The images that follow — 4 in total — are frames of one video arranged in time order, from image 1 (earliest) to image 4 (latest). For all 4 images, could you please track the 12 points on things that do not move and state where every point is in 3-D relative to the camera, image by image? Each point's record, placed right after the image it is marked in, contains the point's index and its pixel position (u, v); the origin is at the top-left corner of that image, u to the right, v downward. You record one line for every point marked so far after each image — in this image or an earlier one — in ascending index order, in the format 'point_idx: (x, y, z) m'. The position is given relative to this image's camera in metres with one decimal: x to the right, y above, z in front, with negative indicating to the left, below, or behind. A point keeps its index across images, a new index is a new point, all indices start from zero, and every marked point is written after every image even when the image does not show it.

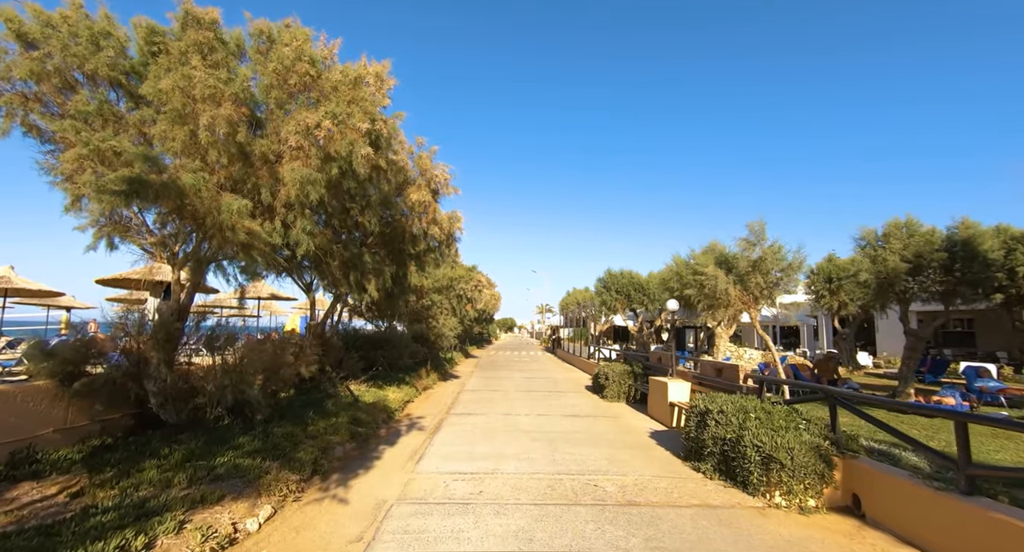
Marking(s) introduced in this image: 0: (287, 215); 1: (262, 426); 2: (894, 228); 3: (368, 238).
0: (-3.0, +0.8, +5.9) m
1: (-3.6, -2.1, +6.2) m
2: (+9.0, +1.1, +10.3) m
3: (-2.9, +0.8, +8.7) m
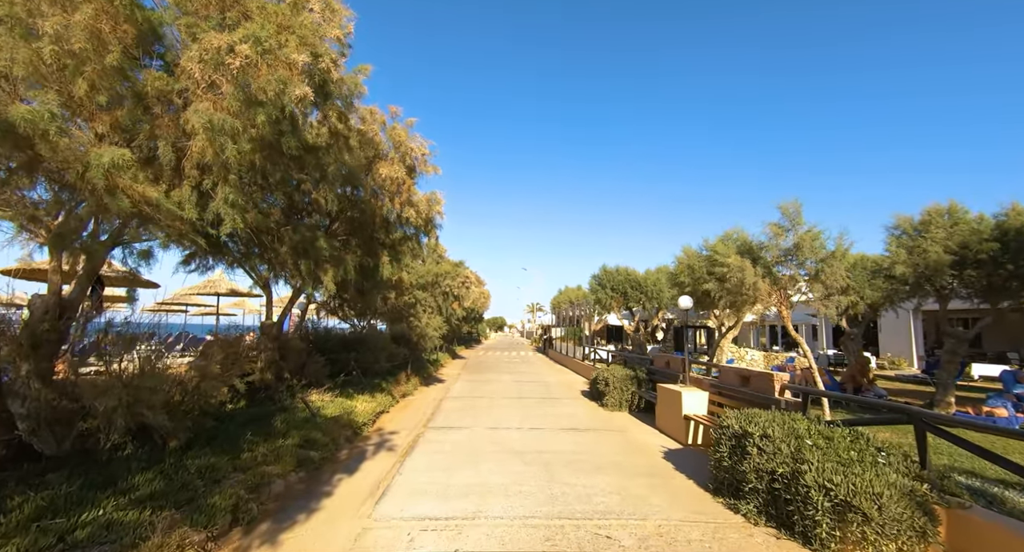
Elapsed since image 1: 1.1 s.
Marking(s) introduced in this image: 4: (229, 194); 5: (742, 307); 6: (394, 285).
0: (-3.2, +1.0, +4.5) m
1: (-3.7, -2.0, +4.8) m
2: (+8.8, +1.3, +9.1) m
3: (-3.0, +0.9, +7.3) m
4: (-2.9, +0.8, +4.5) m
5: (+4.9, -0.7, +9.3) m
6: (-3.5, -0.3, +12.8) m
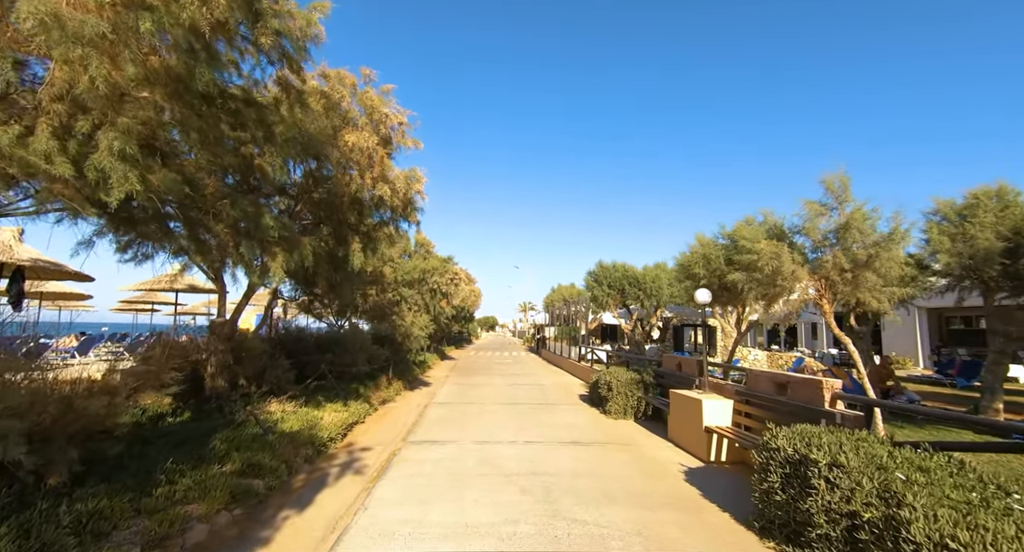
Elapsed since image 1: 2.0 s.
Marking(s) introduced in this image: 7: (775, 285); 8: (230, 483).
0: (-3.2, +1.1, +3.2) m
1: (-3.8, -1.8, +3.6) m
2: (+8.7, +1.4, +8.1) m
3: (-3.2, +1.1, +6.0) m
4: (-3.0, +1.0, +3.2) m
5: (+4.8, -0.5, +8.2) m
6: (-3.7, -0.1, +11.6) m
7: (+4.8, -0.2, +8.0) m
8: (-3.0, -2.2, +4.6) m
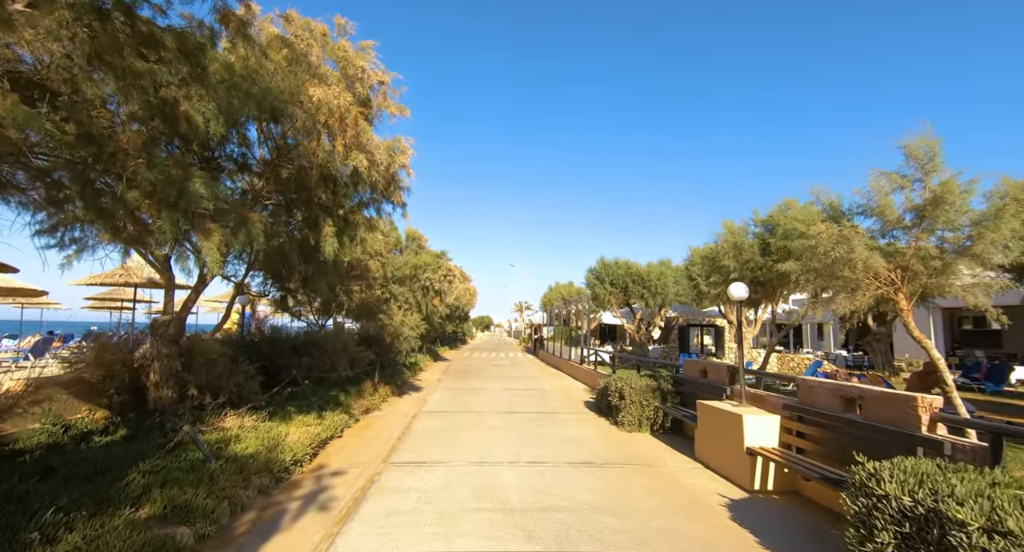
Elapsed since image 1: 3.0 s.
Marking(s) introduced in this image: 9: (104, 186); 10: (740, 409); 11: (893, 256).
0: (-3.1, +1.3, +2.0) m
1: (-3.7, -1.7, +2.4) m
2: (+8.7, +1.5, +7.1) m
3: (-3.1, +1.2, +4.8) m
4: (-2.9, +1.1, +2.1) m
5: (+4.8, -0.4, +7.1) m
6: (-3.7, +0.1, +10.4) m
7: (+4.8, -0.1, +6.9) m
8: (-2.9, -2.0, +3.4) m
9: (-3.3, +0.7, +3.6) m
10: (+3.1, -1.8, +6.1) m
11: (+4.9, +0.2, +6.2) m
